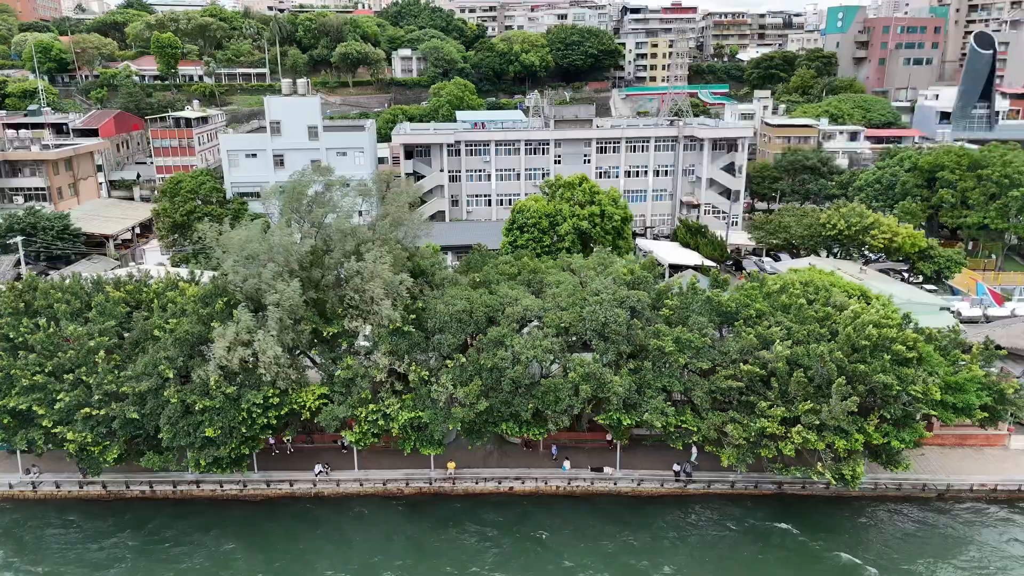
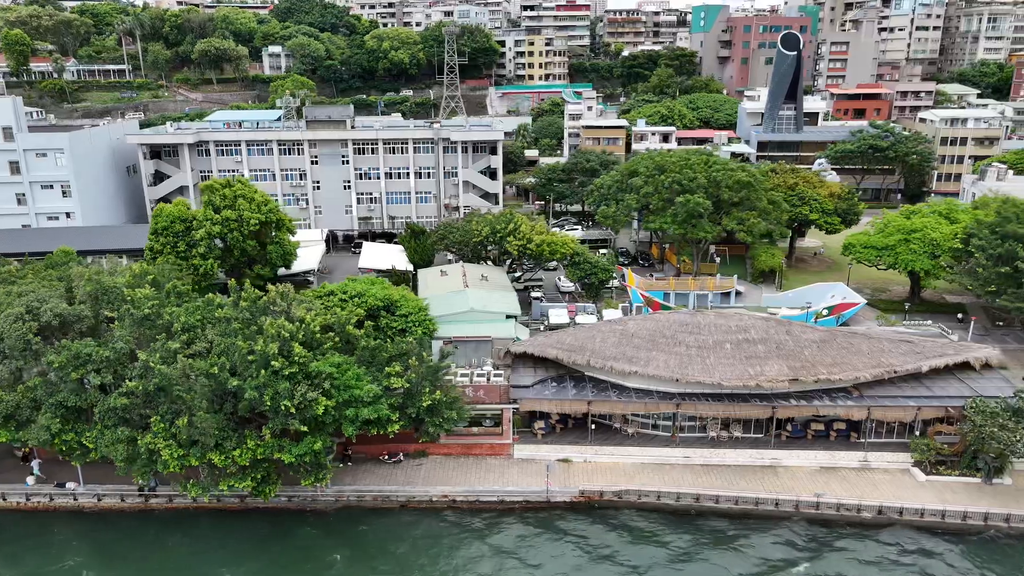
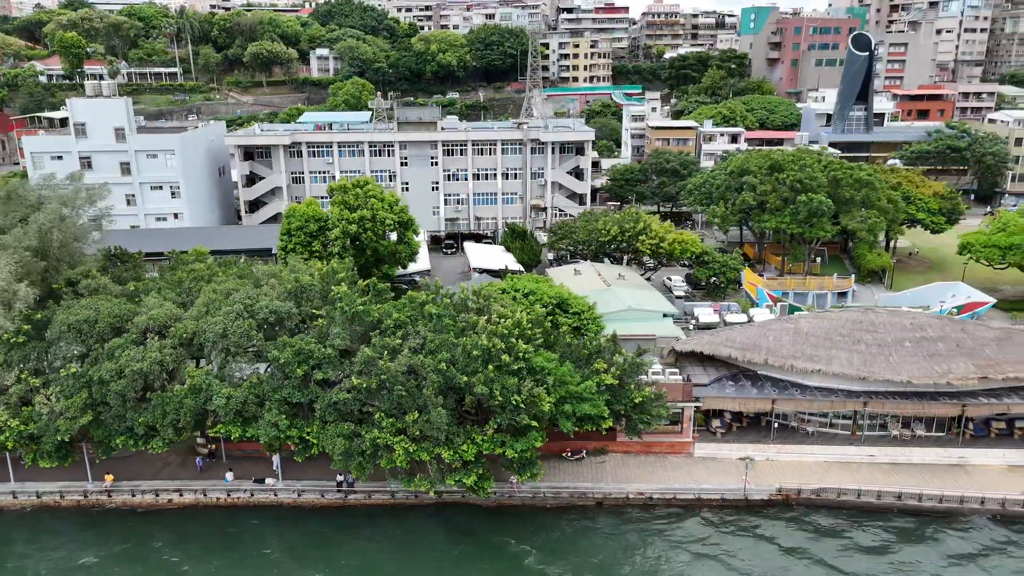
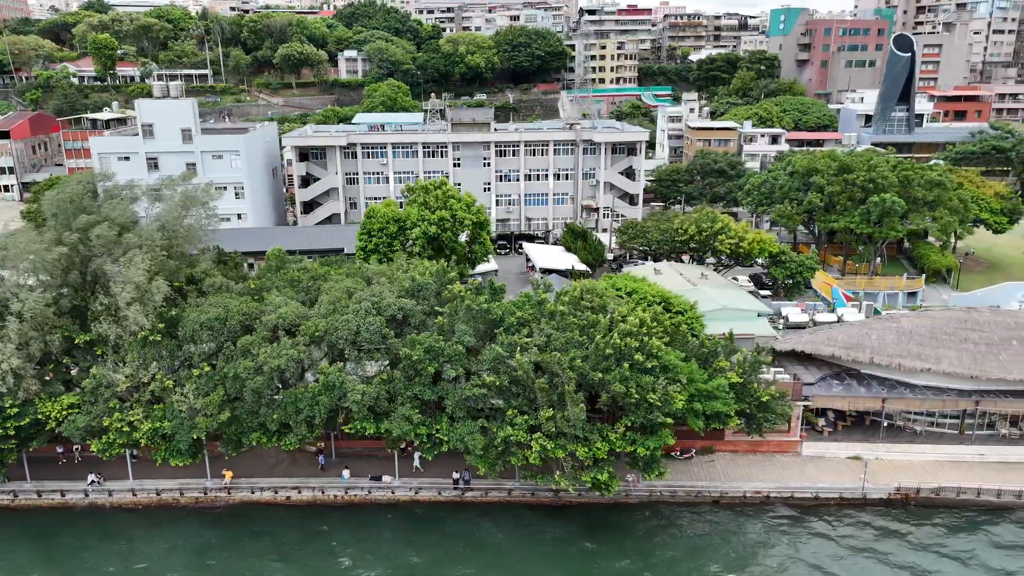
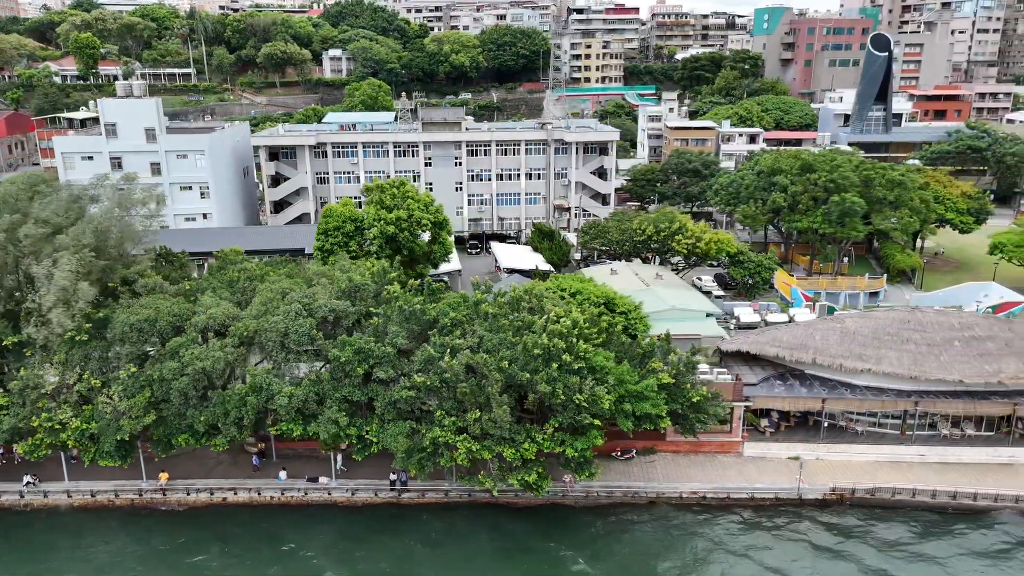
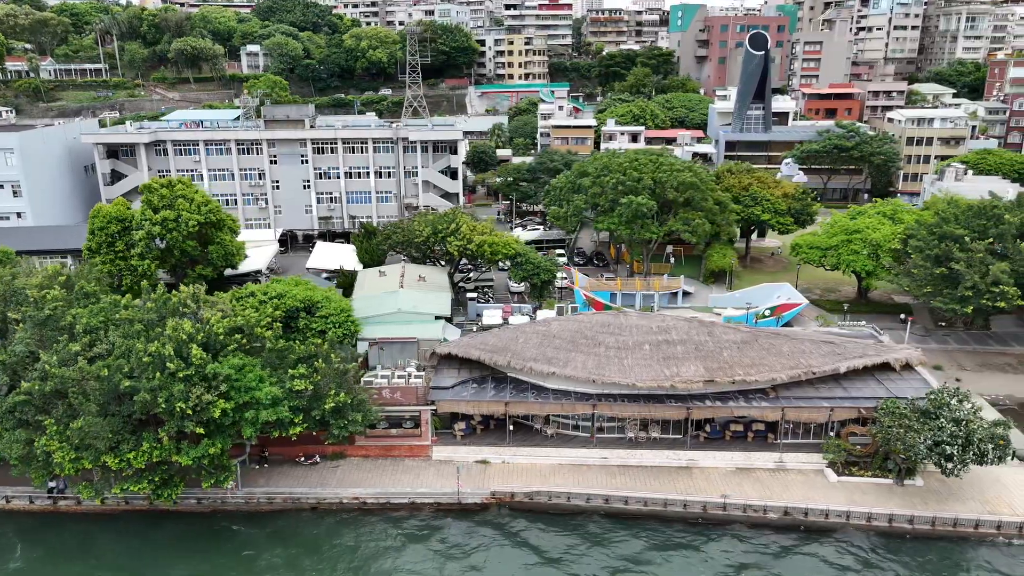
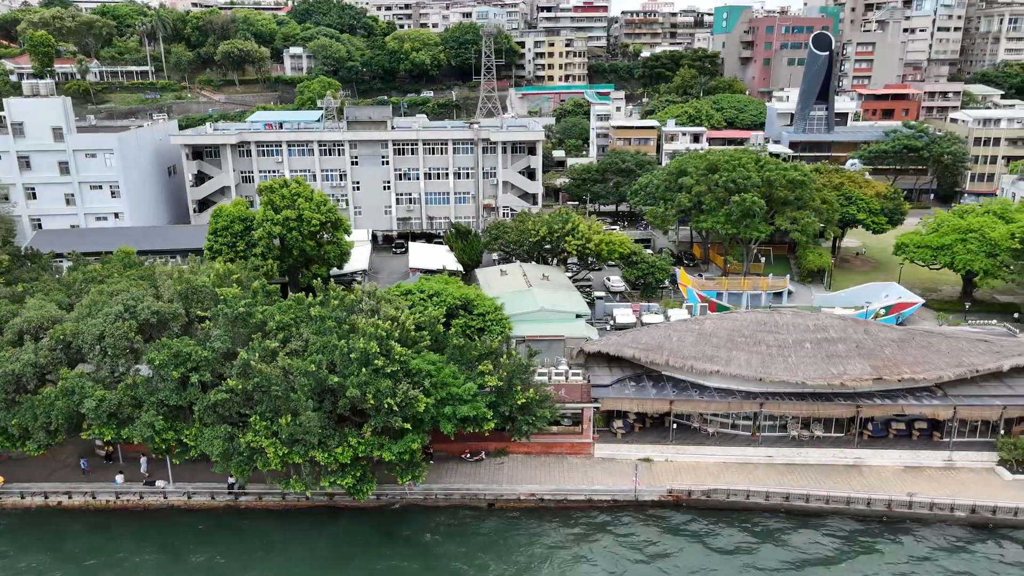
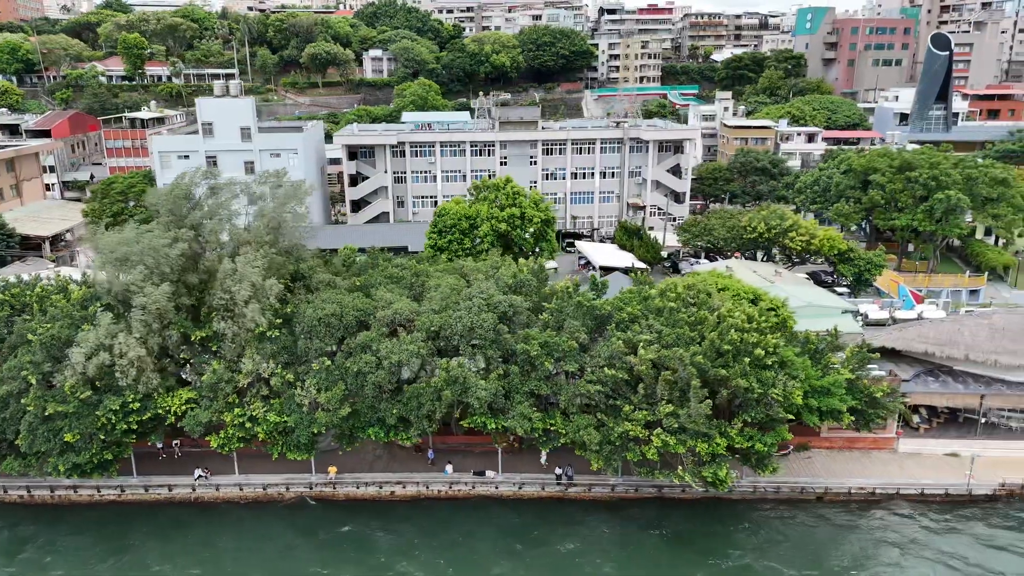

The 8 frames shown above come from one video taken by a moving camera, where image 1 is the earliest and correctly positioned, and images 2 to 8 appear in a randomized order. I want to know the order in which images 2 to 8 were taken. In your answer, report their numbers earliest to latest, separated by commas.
8, 4, 5, 3, 7, 2, 6
